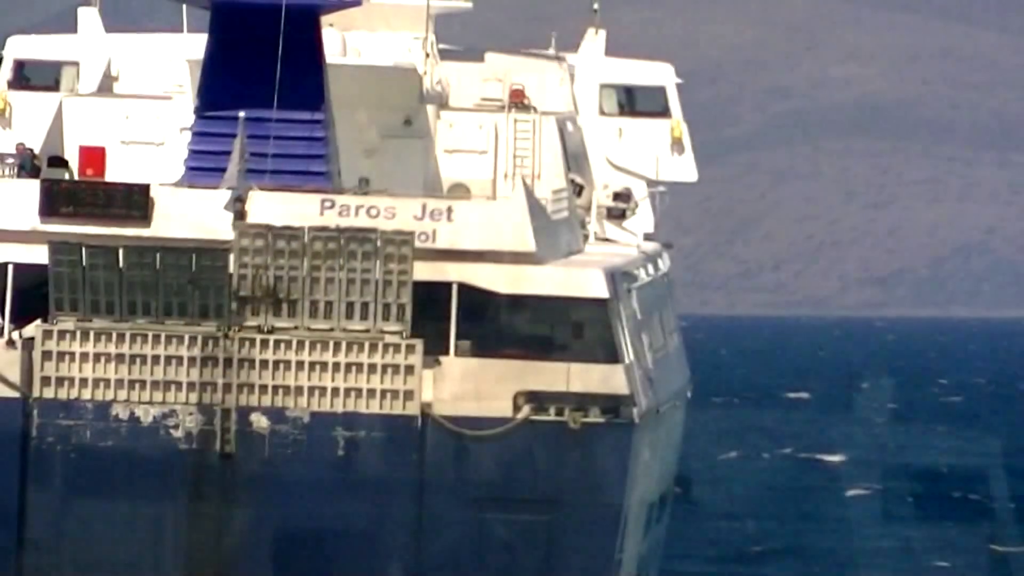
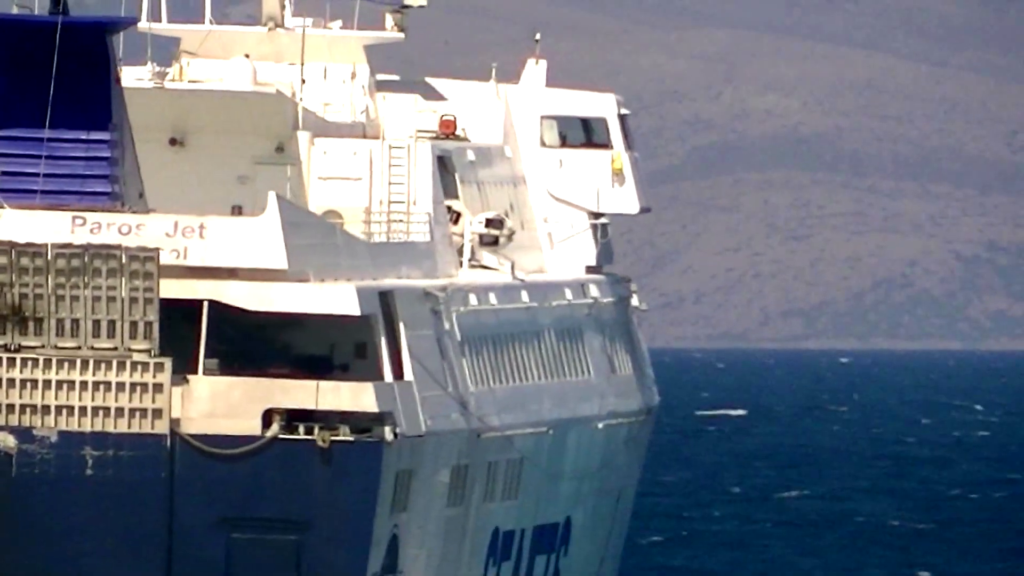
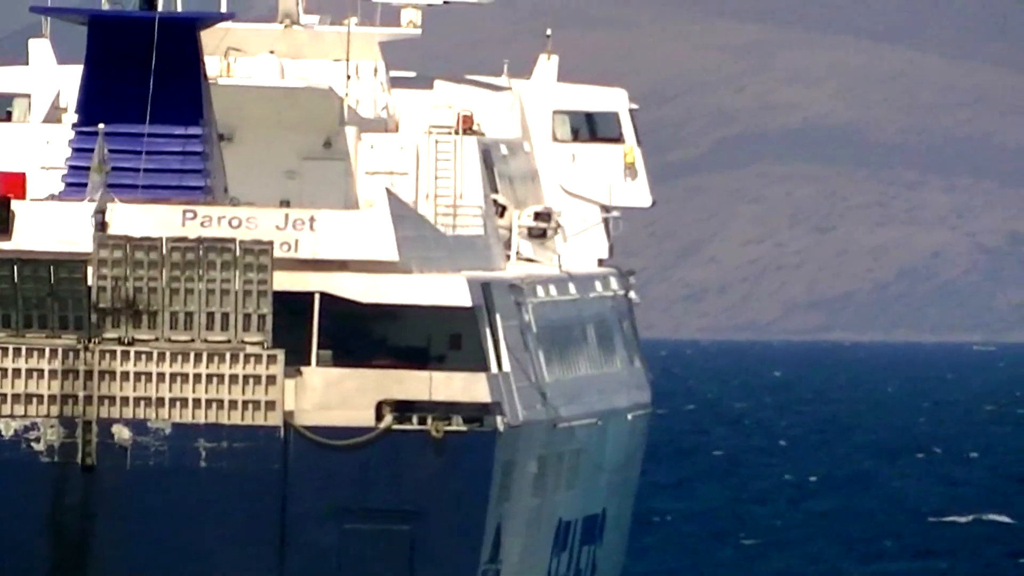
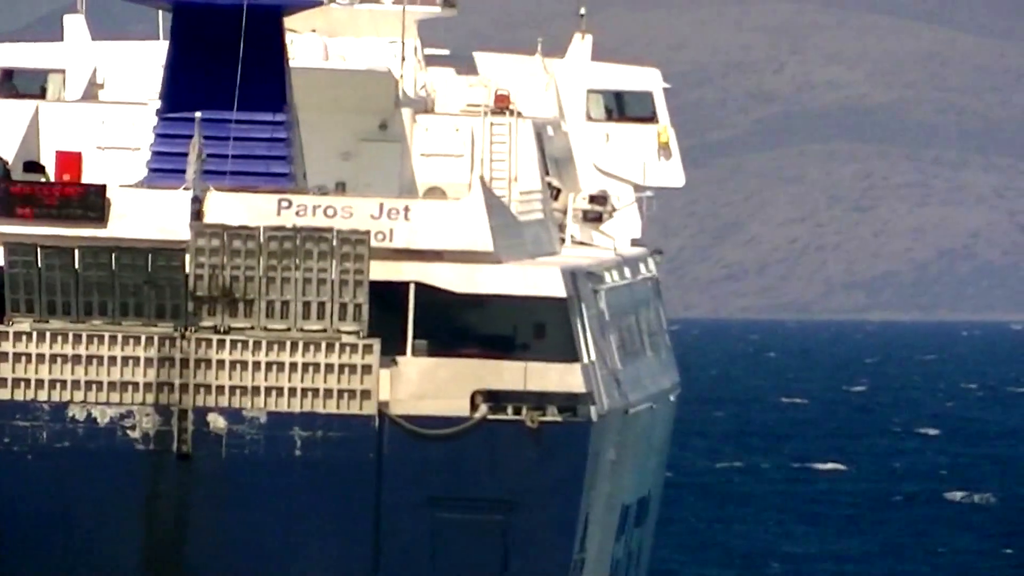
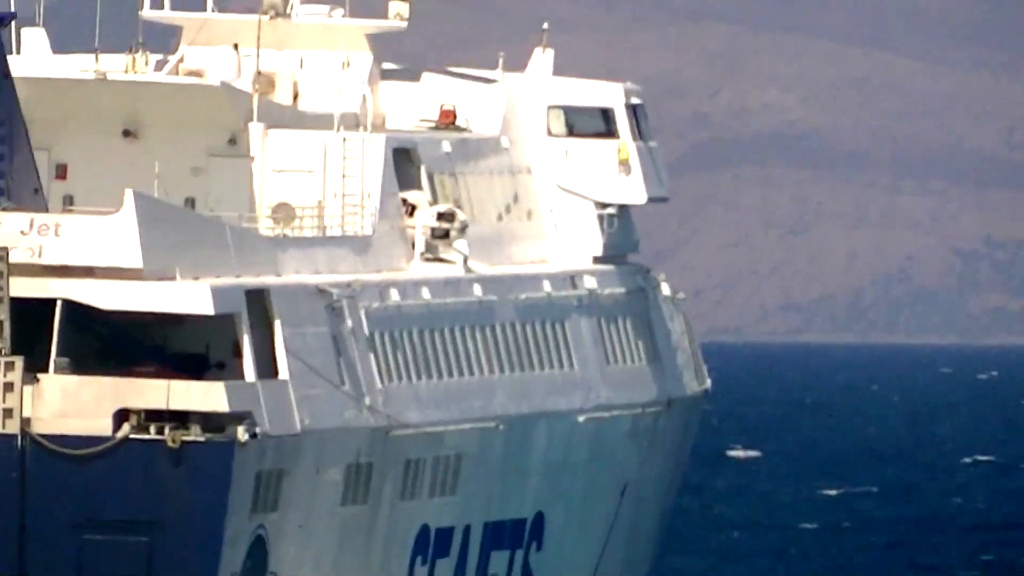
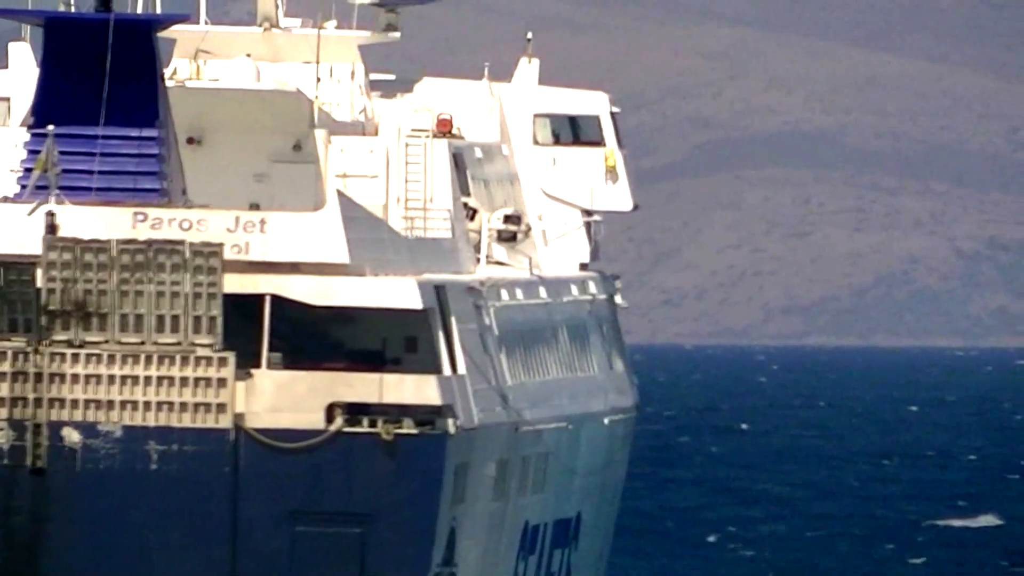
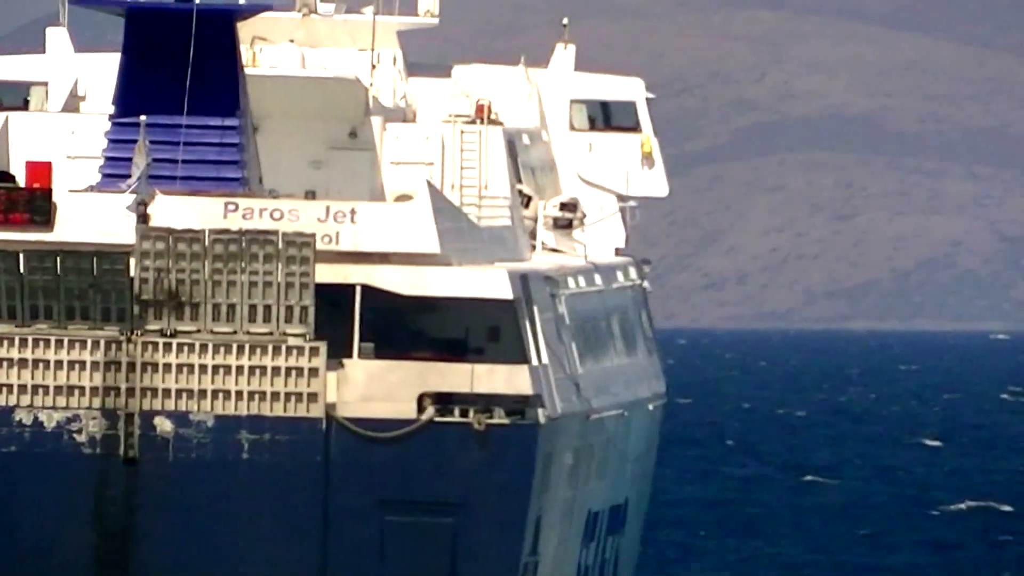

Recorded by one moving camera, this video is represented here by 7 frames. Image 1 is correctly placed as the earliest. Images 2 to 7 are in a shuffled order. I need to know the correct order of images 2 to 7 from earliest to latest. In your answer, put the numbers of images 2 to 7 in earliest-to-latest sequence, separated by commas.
4, 7, 3, 6, 2, 5
